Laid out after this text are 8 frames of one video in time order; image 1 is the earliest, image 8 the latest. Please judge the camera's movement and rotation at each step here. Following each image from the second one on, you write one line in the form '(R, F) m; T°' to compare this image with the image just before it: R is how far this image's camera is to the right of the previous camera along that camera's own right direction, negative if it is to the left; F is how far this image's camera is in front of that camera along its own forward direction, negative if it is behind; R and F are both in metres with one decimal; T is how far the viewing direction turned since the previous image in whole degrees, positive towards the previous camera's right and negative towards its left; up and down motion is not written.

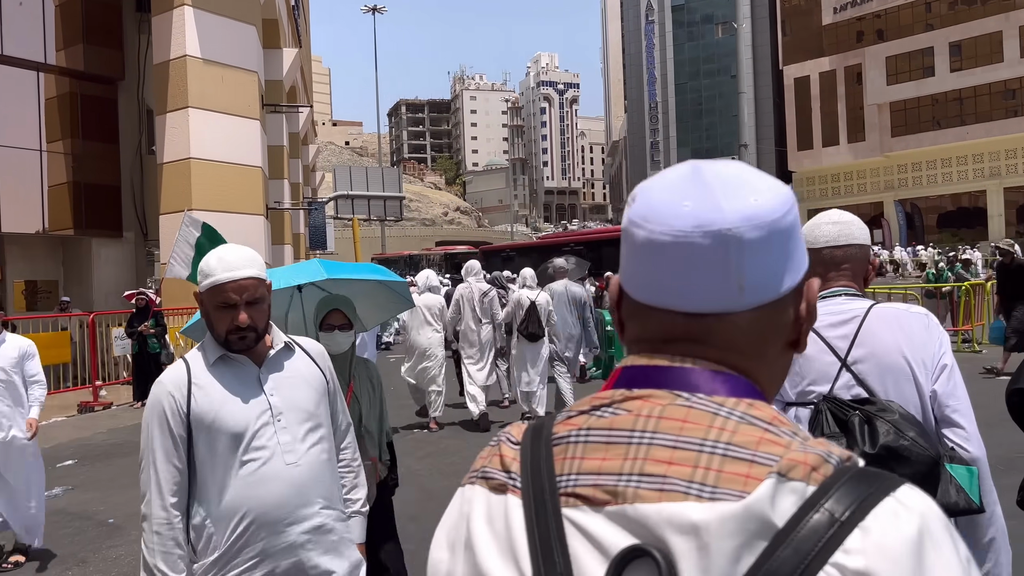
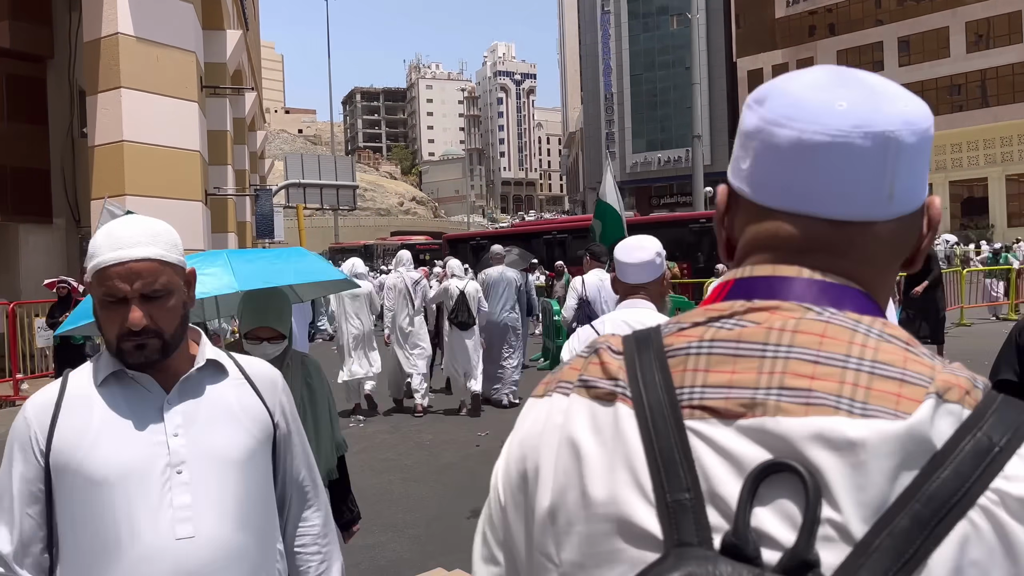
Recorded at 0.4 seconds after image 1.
(+0.2, +0.3) m; +3°
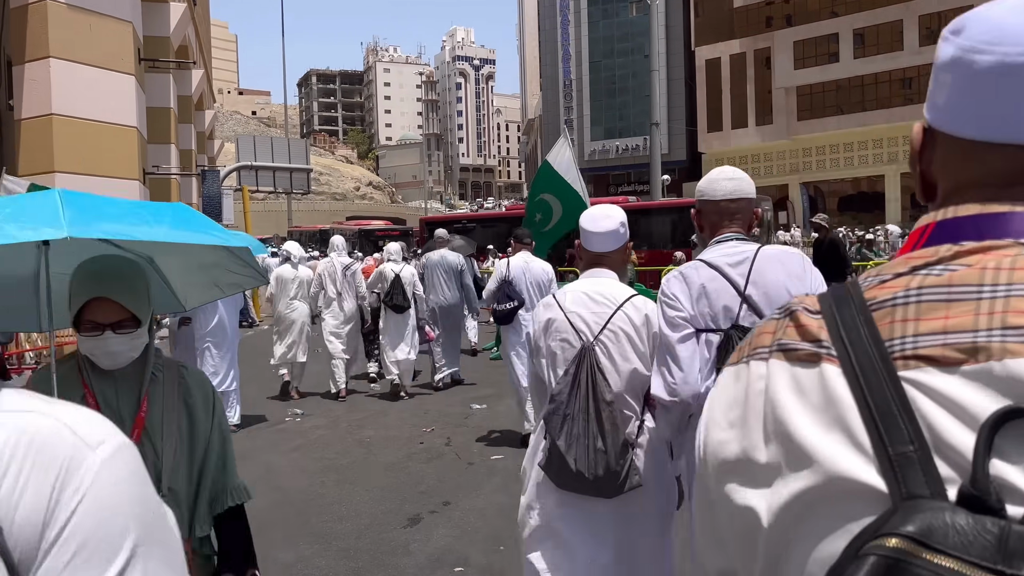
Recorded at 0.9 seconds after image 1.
(+0.1, +0.5) m; +3°
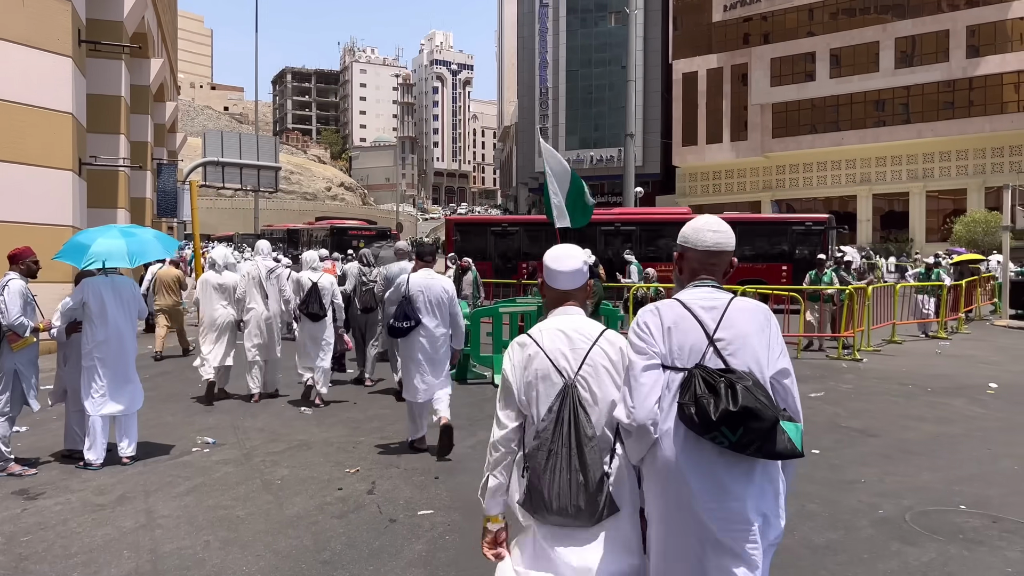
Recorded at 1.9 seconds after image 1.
(+0.2, +0.9) m; +2°
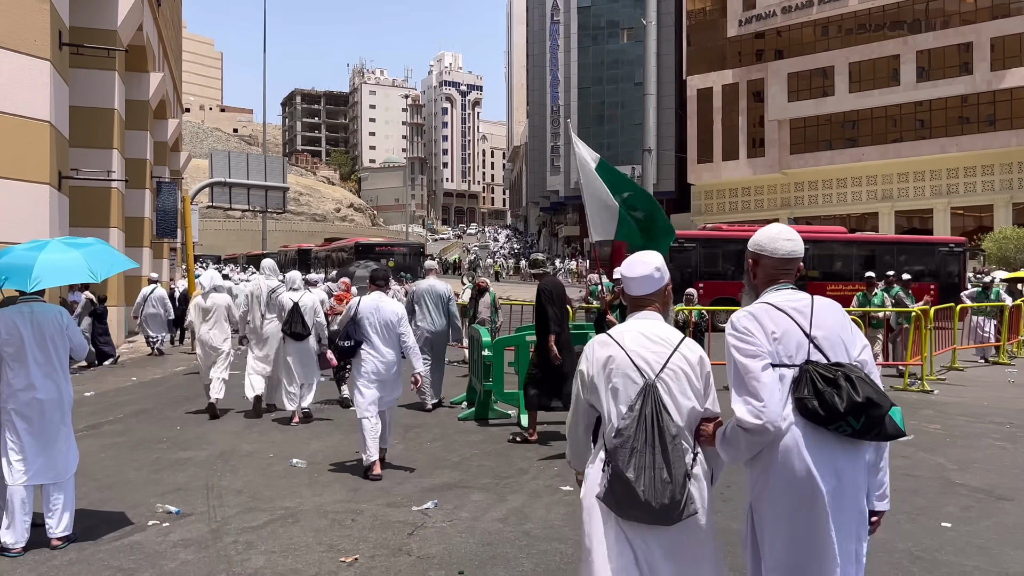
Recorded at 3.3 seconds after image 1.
(-0.2, +1.5) m; -1°
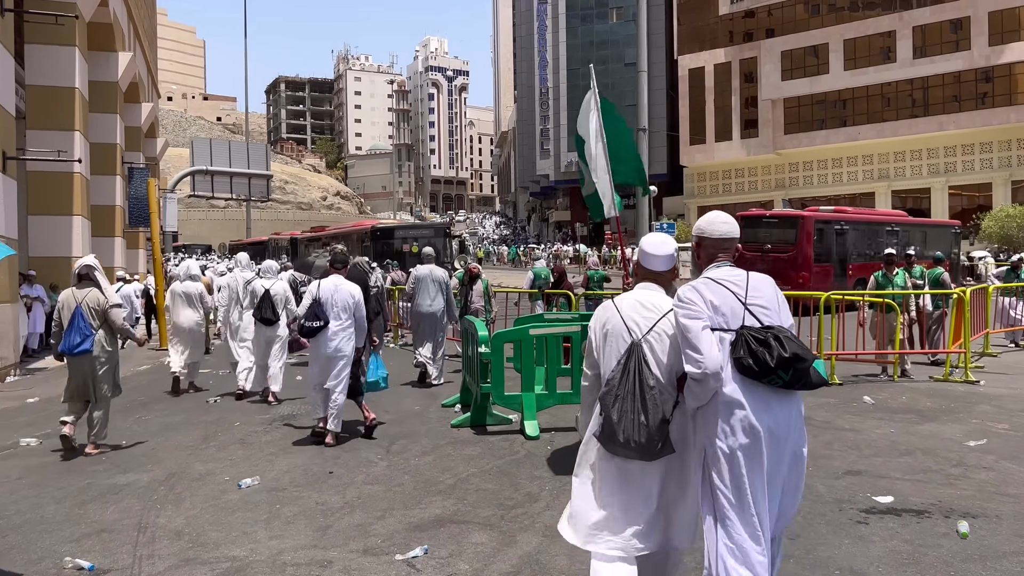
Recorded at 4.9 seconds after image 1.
(-0.1, +1.3) m; +1°
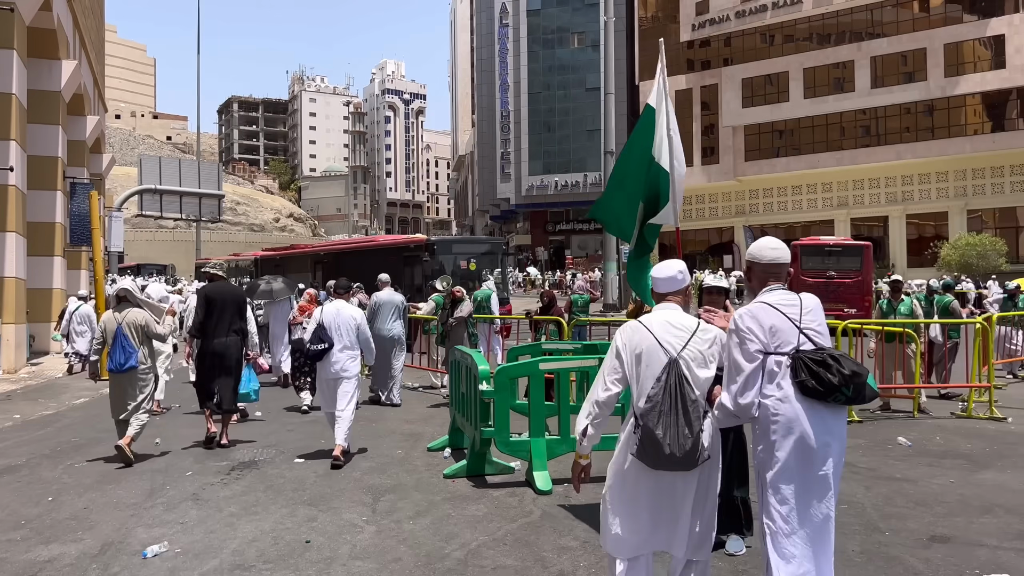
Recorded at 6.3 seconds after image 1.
(-0.4, +1.1) m; +3°
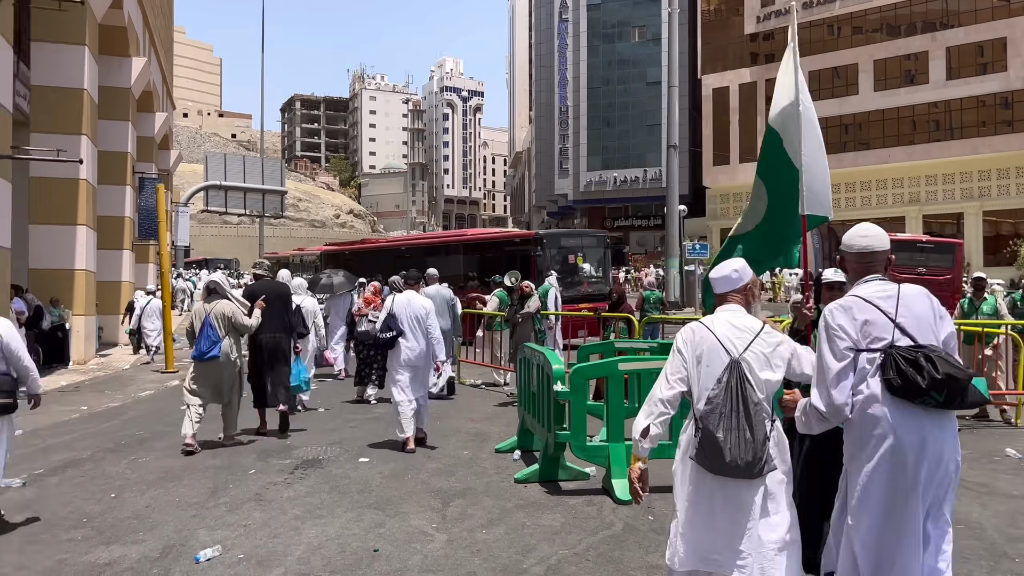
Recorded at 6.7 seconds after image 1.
(-0.2, +0.4) m; -4°
